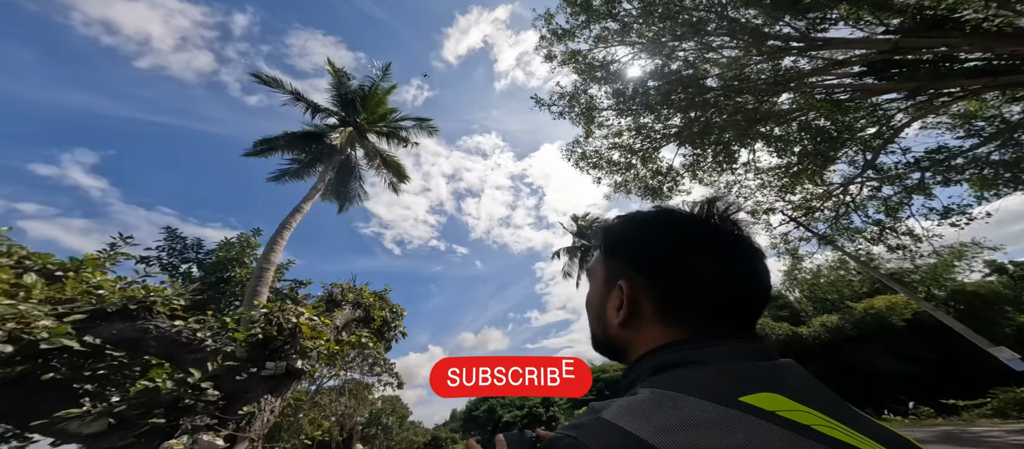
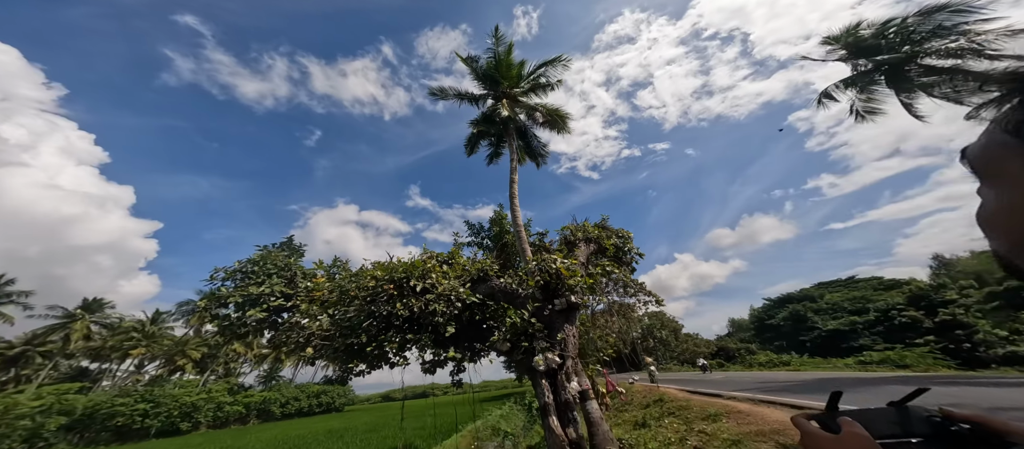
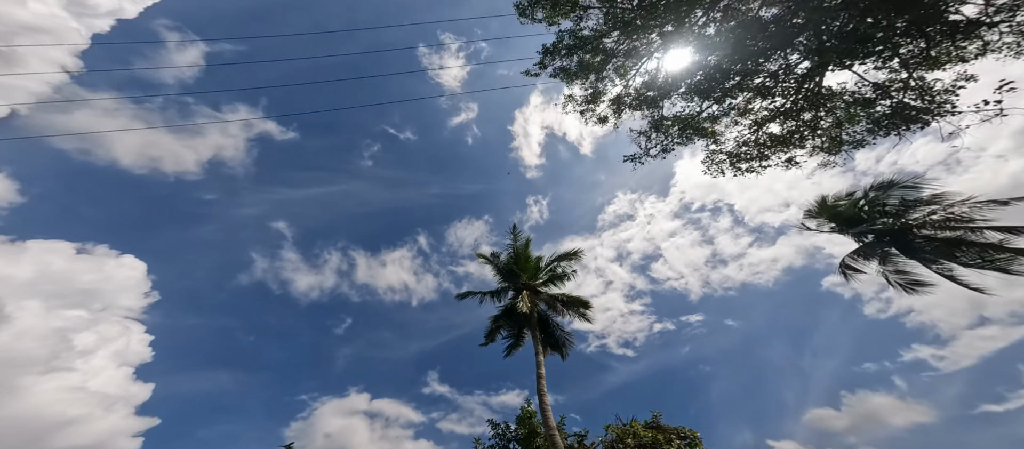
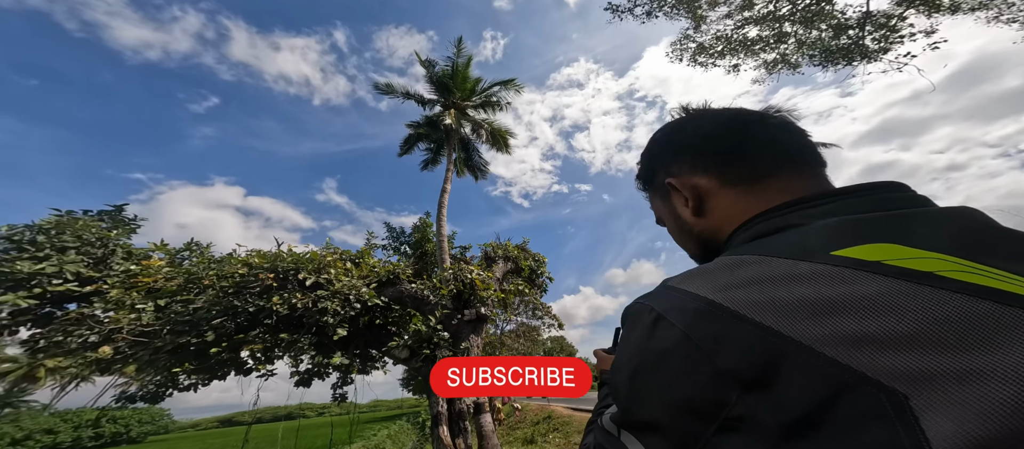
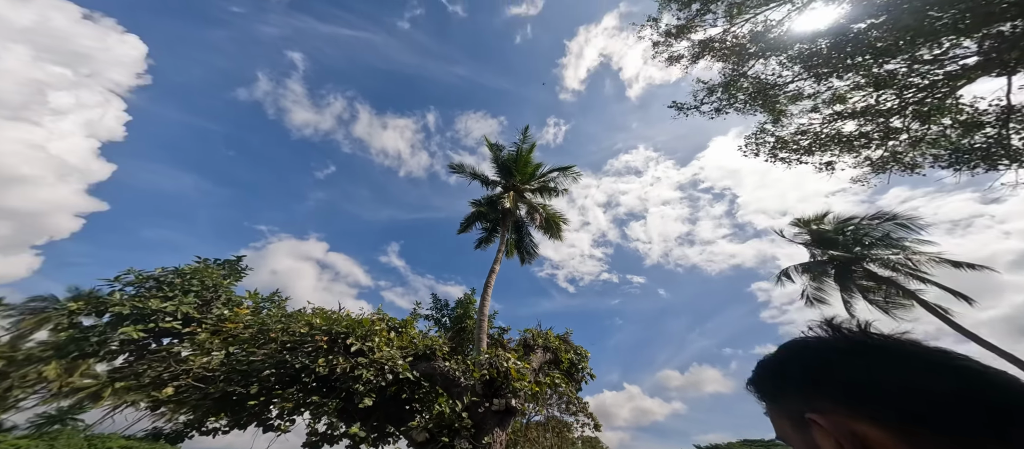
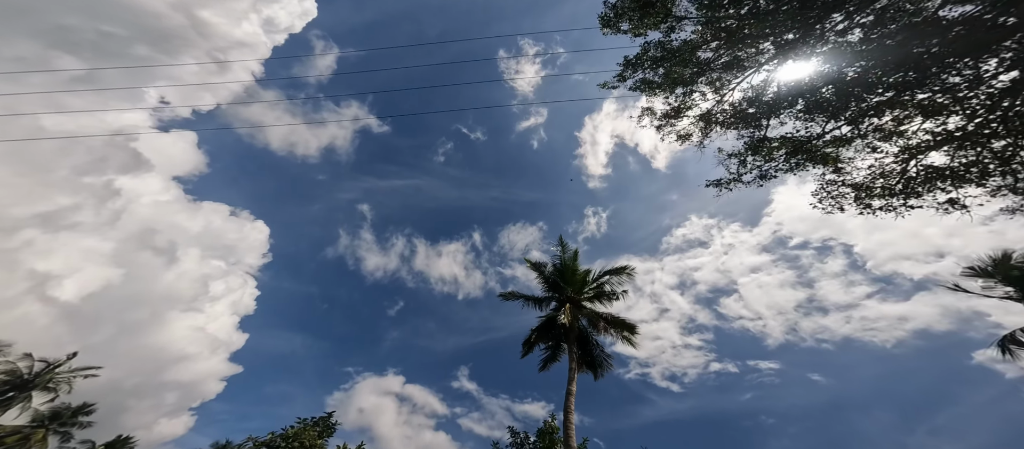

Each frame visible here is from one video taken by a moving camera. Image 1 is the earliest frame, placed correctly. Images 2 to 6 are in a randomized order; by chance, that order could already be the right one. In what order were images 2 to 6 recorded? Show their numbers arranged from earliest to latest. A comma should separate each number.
4, 5, 2, 3, 6
